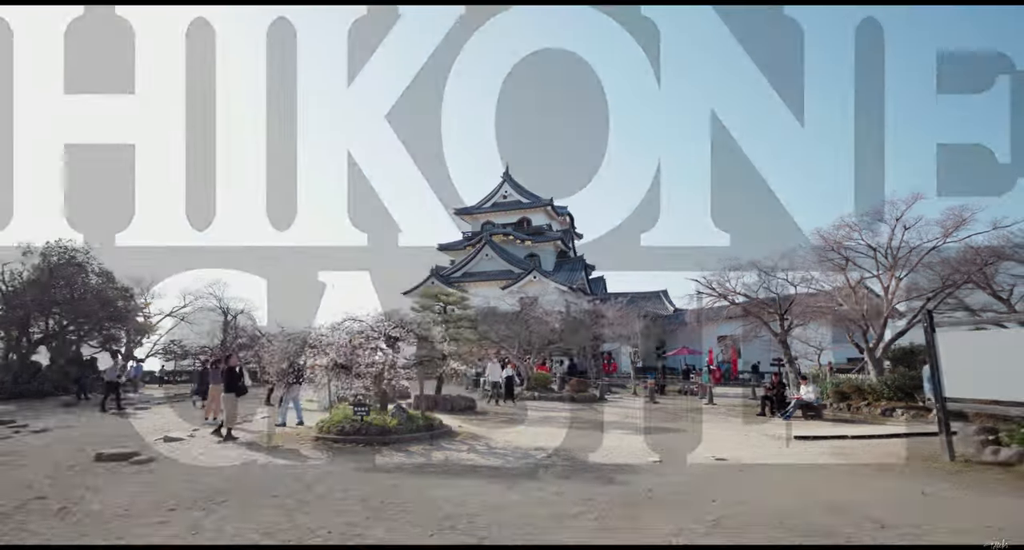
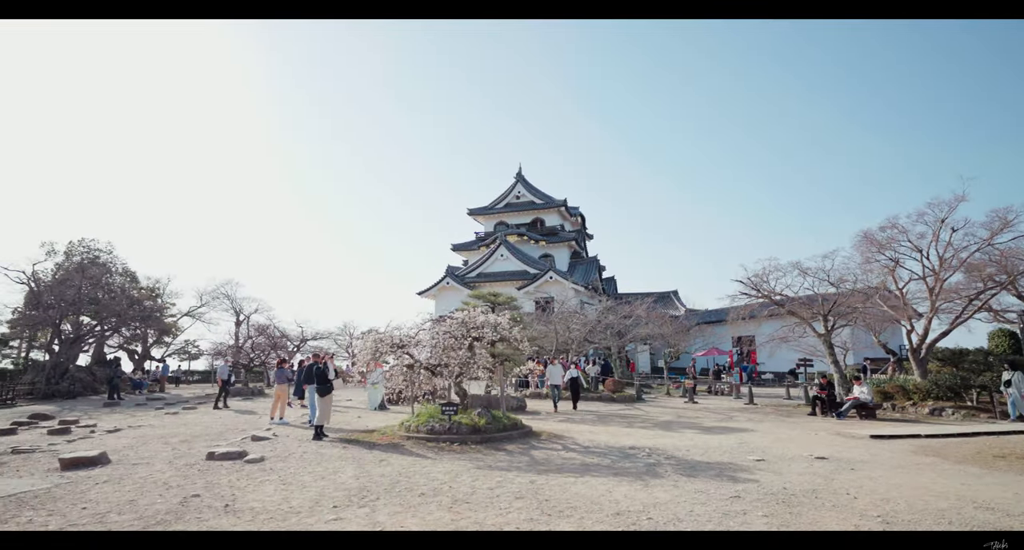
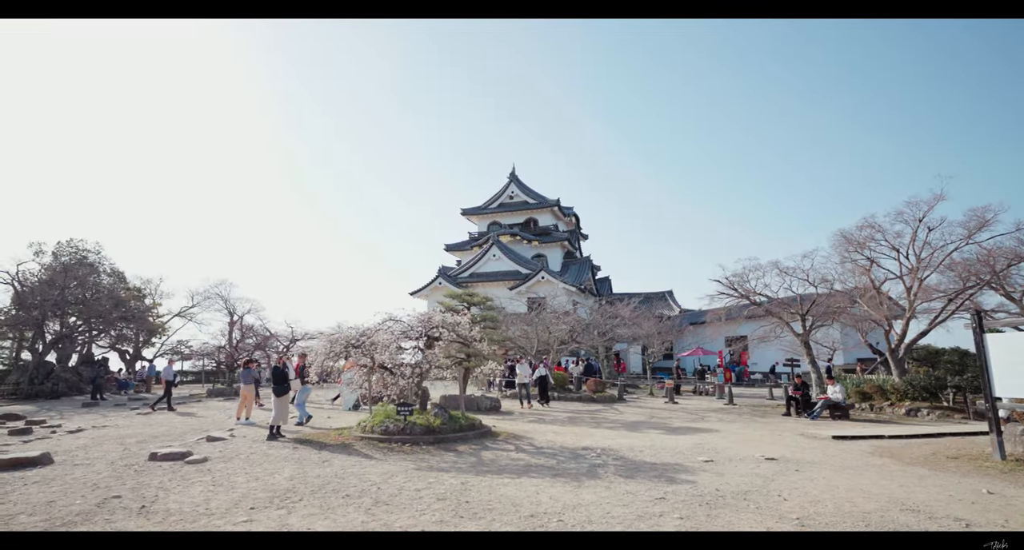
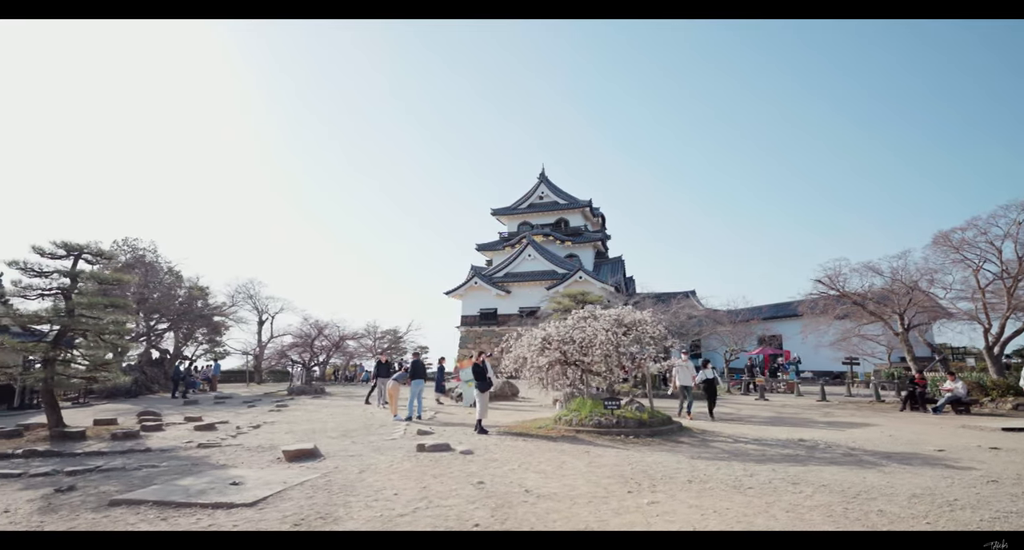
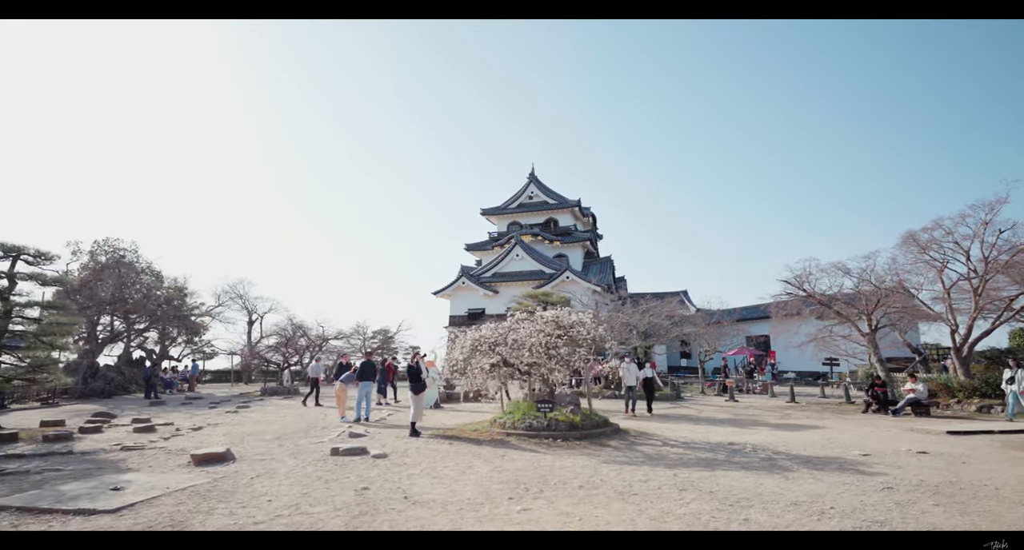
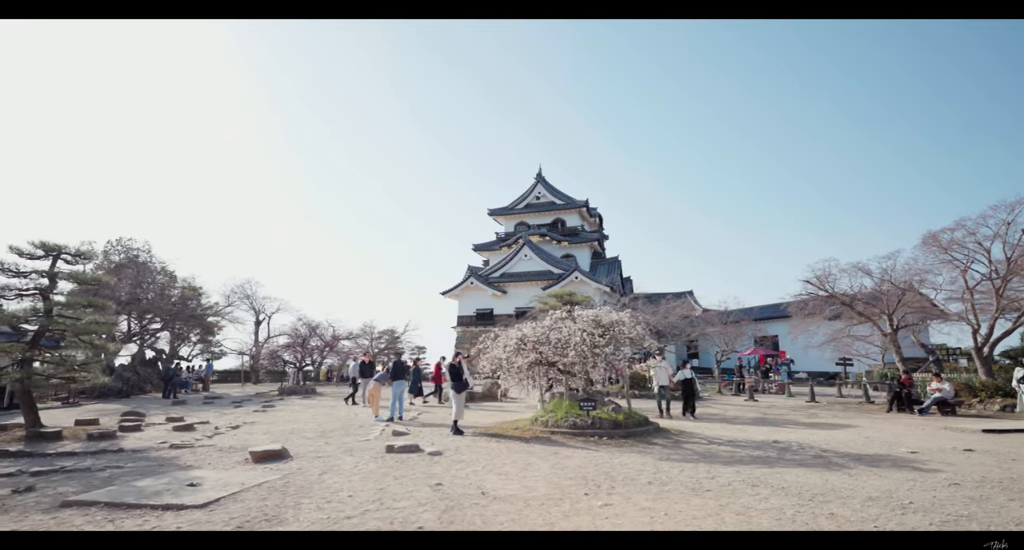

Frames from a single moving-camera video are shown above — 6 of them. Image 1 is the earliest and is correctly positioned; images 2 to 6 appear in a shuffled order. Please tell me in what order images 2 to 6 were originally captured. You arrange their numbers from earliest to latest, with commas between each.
3, 2, 5, 6, 4
